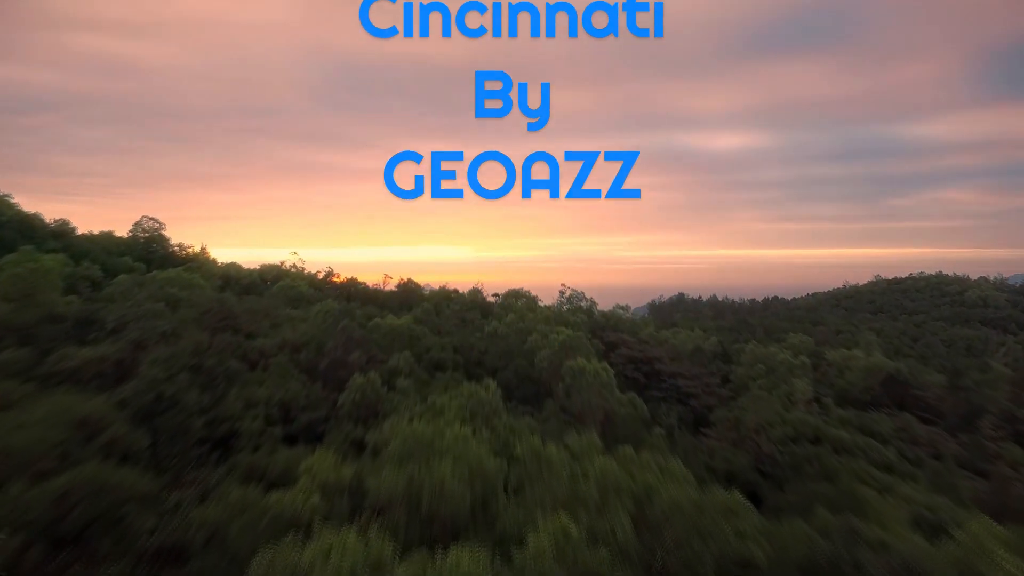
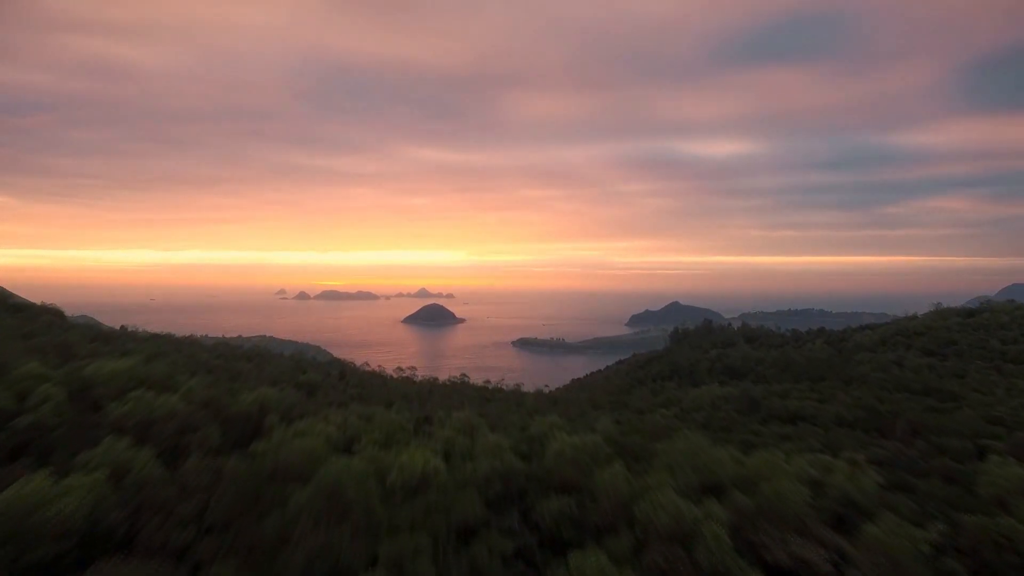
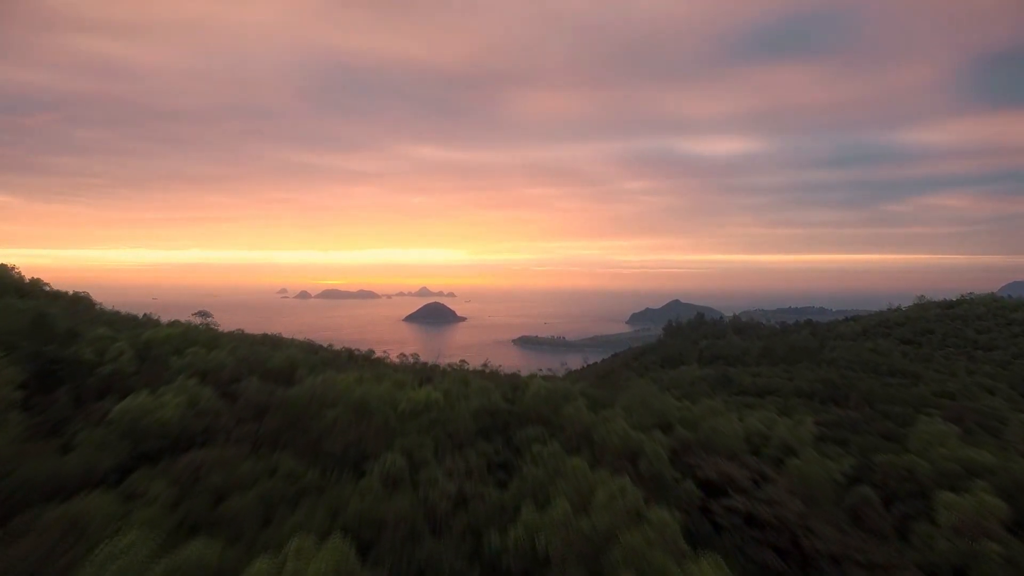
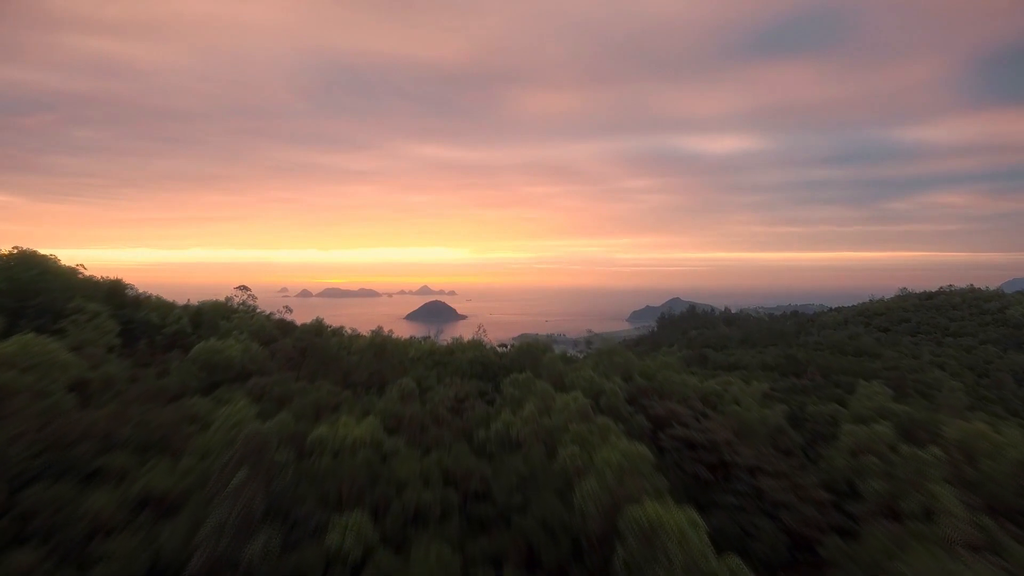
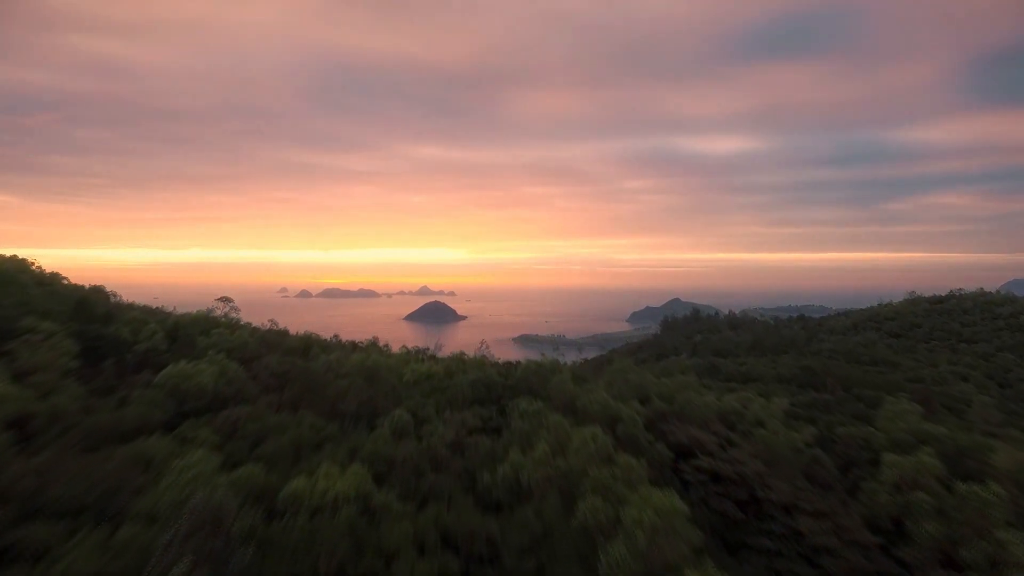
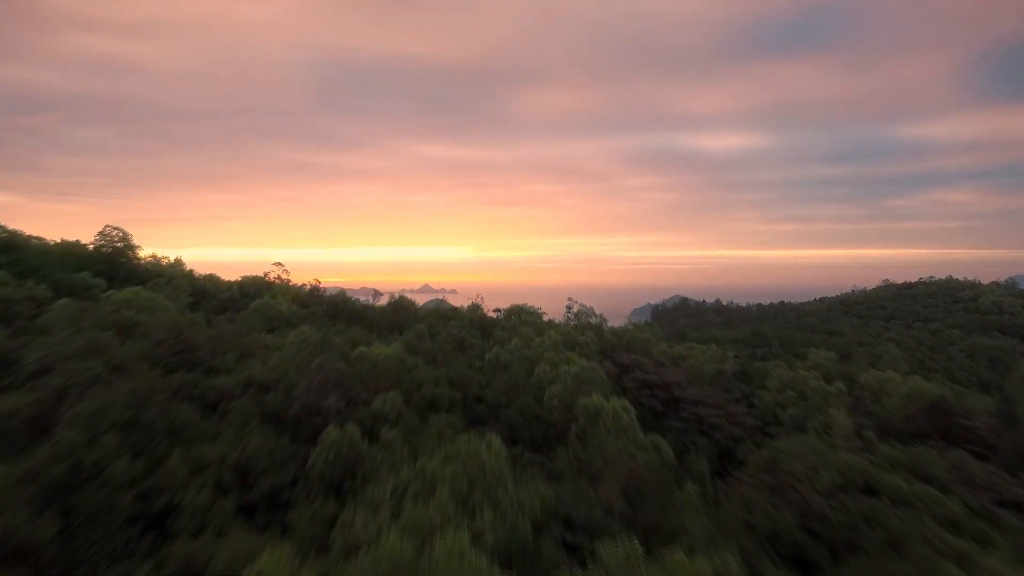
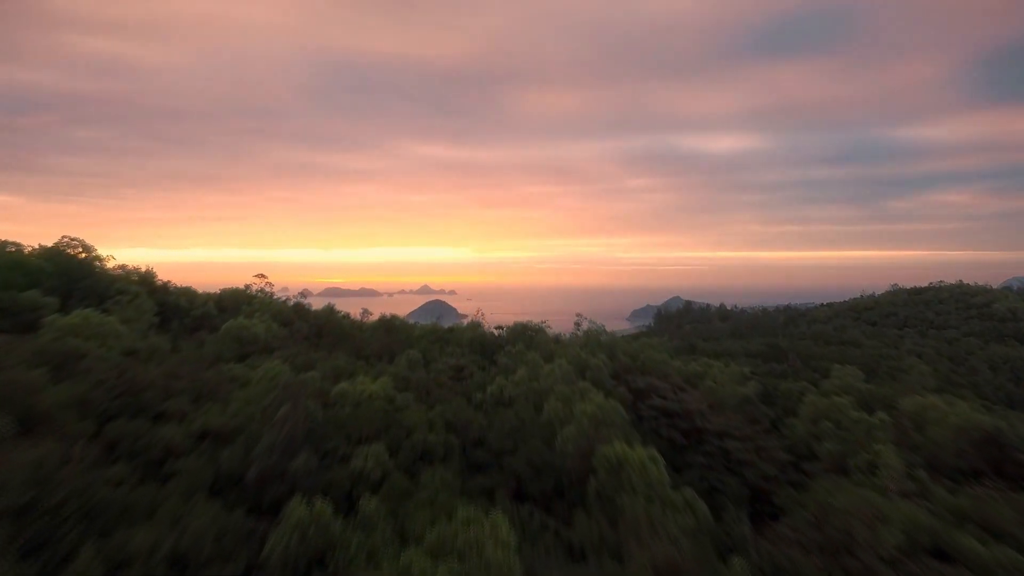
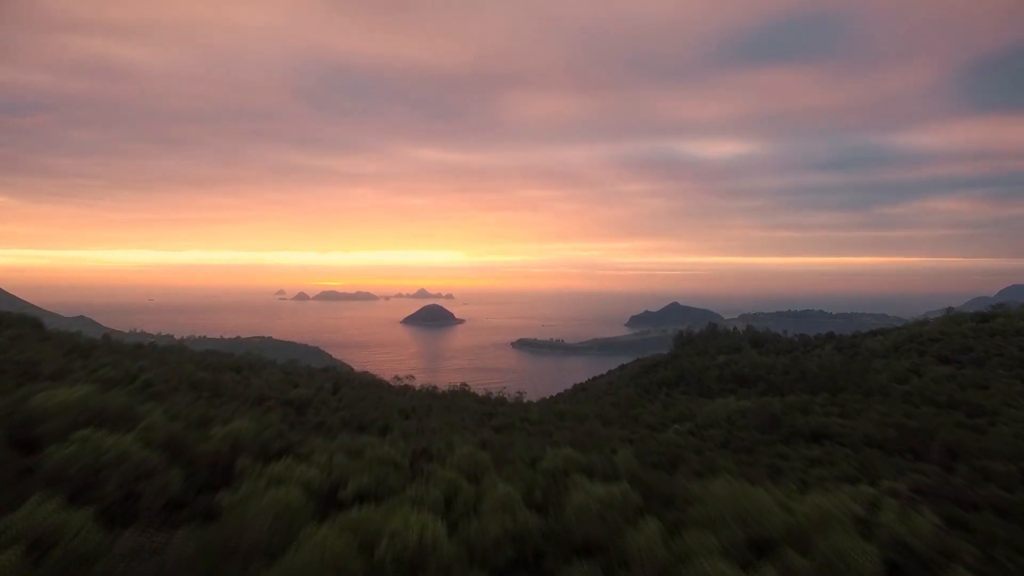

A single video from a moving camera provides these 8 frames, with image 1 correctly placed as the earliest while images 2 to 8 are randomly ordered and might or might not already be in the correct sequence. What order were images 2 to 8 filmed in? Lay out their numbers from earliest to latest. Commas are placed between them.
6, 7, 4, 5, 3, 2, 8
